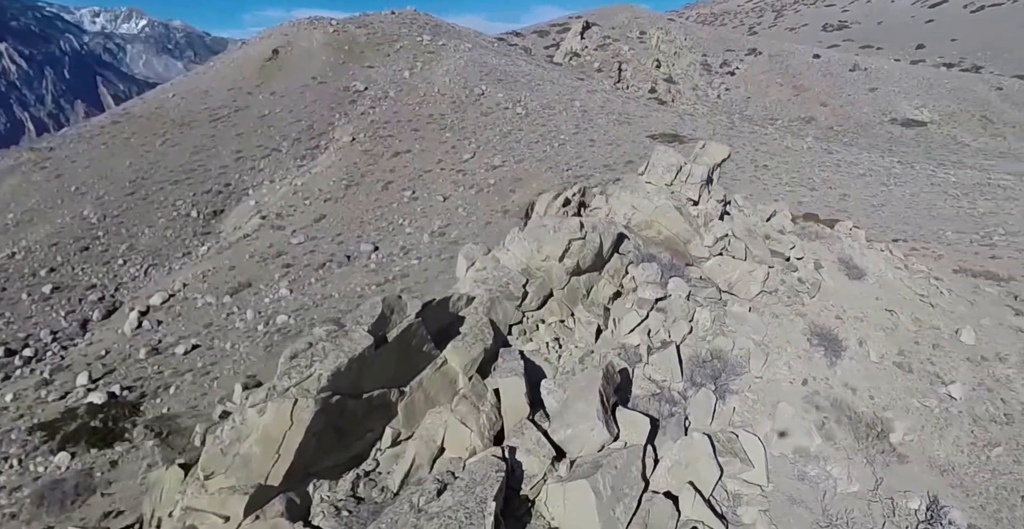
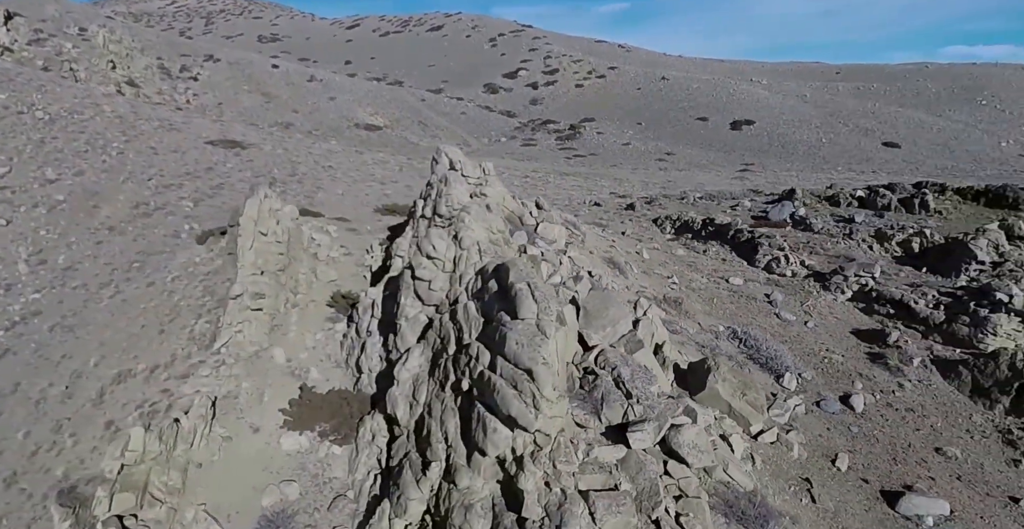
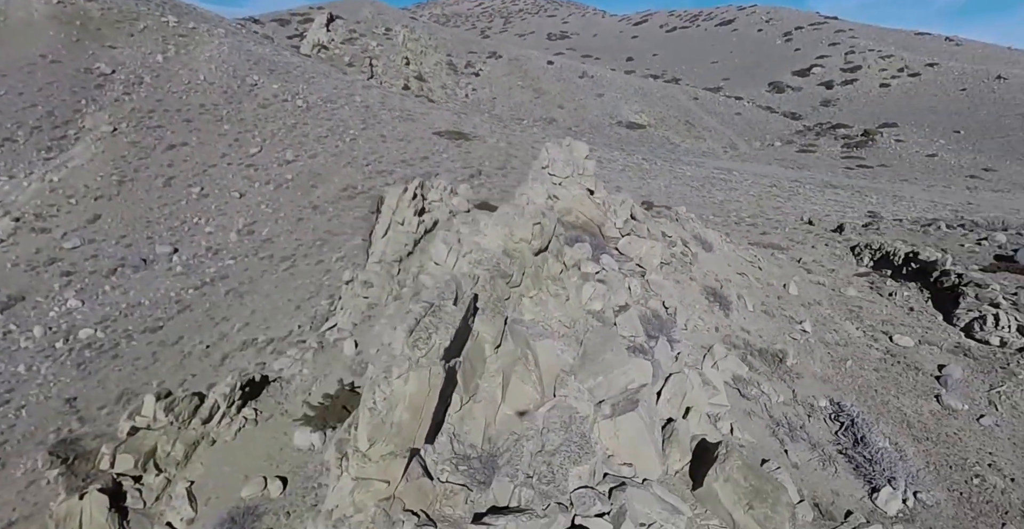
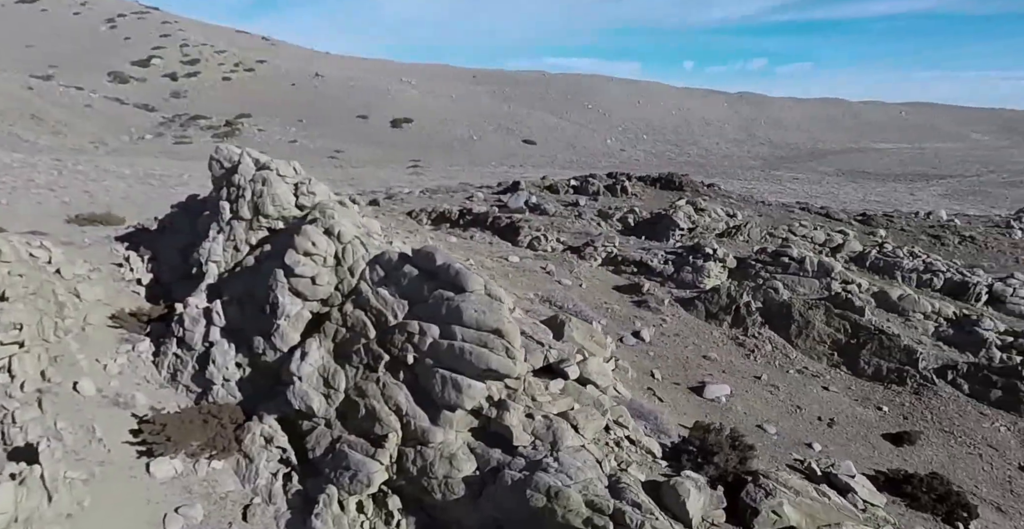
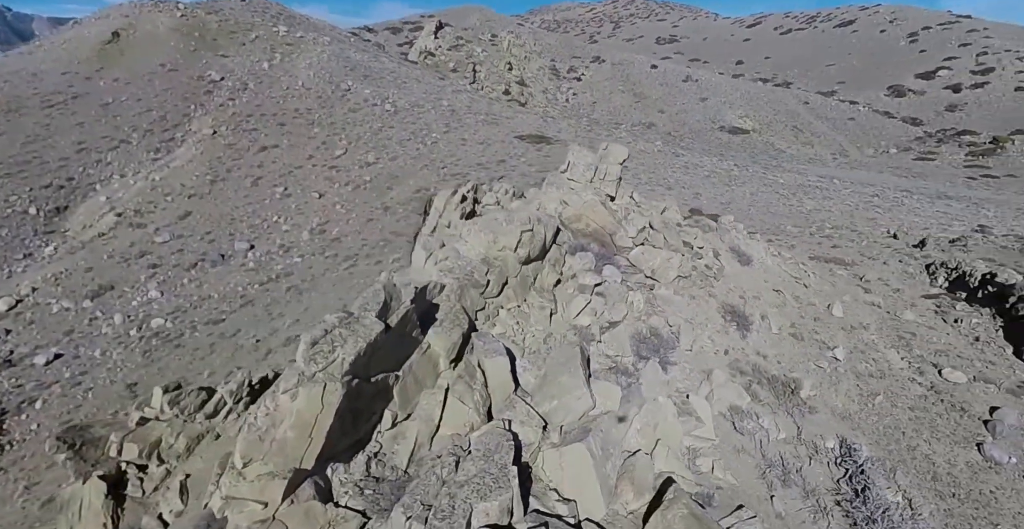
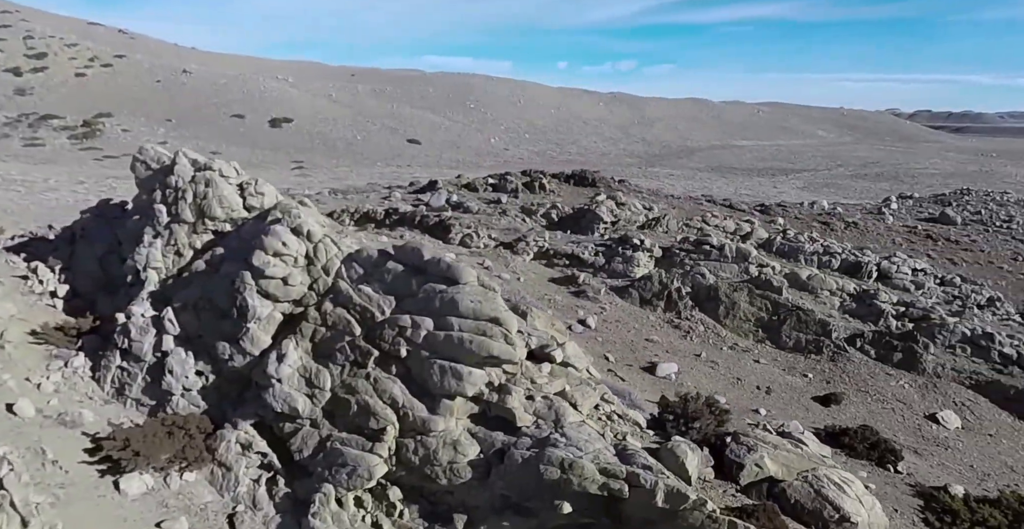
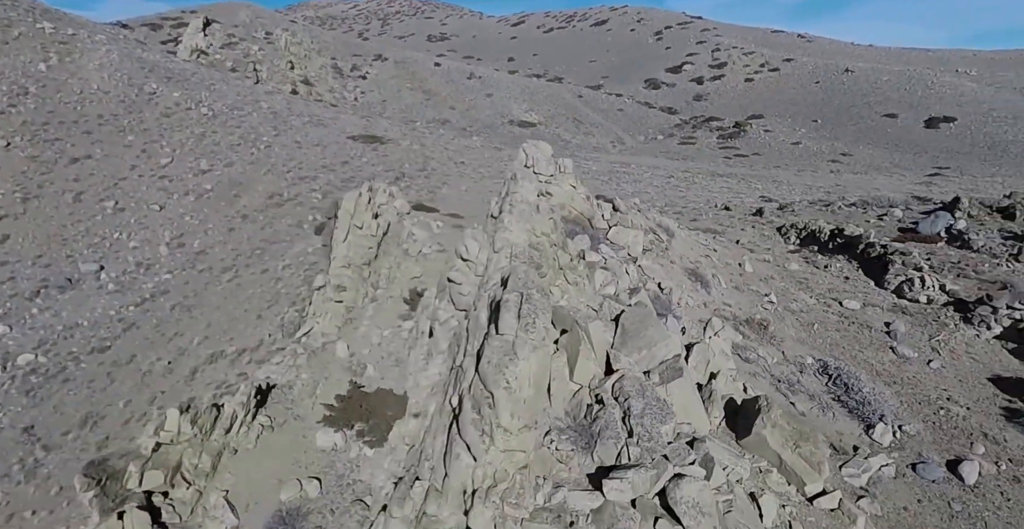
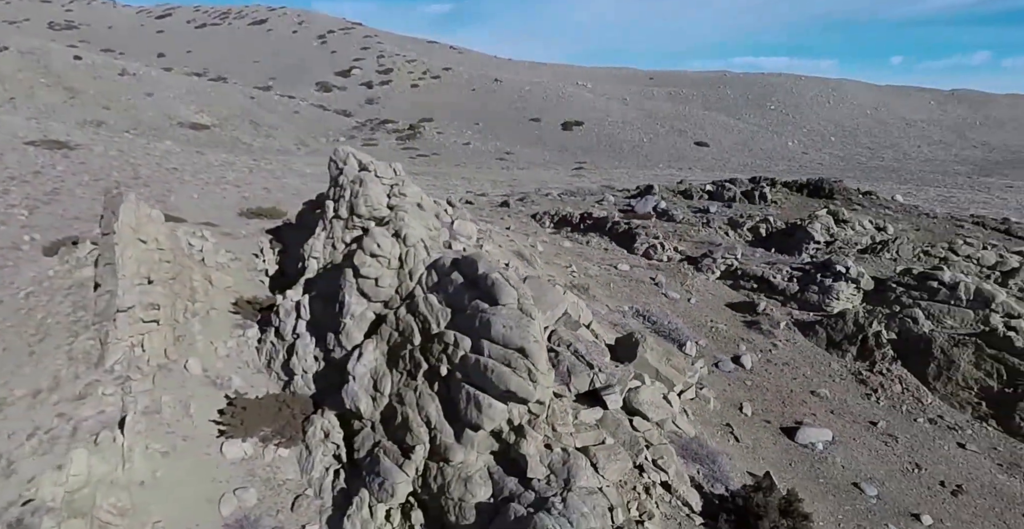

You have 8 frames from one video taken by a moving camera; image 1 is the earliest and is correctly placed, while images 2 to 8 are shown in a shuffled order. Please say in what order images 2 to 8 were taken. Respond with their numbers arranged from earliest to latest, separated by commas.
5, 3, 7, 2, 8, 4, 6
